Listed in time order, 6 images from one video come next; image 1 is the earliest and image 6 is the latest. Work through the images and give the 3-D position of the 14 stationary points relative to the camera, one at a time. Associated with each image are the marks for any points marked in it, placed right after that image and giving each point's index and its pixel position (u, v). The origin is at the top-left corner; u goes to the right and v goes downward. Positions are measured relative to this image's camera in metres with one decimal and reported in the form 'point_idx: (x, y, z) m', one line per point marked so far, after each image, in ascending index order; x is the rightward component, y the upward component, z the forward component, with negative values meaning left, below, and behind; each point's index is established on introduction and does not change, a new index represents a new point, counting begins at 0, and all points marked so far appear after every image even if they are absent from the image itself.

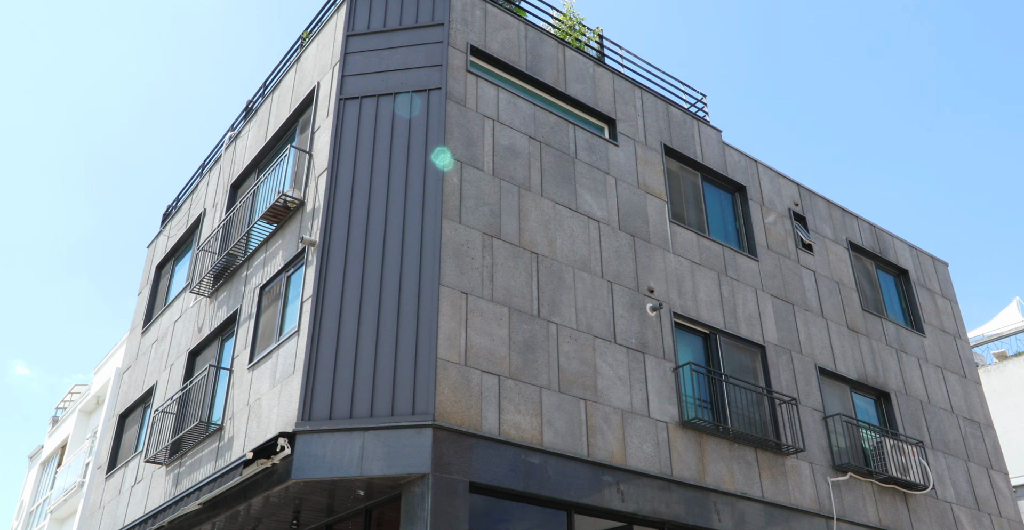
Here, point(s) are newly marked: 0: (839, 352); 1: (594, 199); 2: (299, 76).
0: (+6.9, -1.8, +17.1) m
1: (+1.4, +1.1, +13.9) m
2: (-3.9, +3.5, +14.8) m
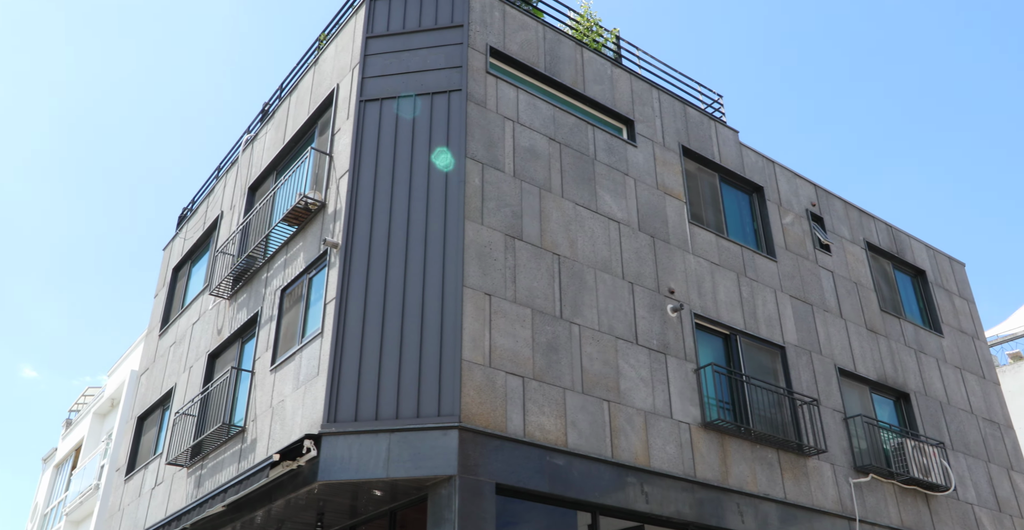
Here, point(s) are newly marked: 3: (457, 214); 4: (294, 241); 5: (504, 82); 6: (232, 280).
0: (+7.3, -1.8, +17.0) m
1: (+1.7, +1.1, +13.8) m
2: (-3.5, +3.4, +14.8) m
3: (-0.8, +0.7, +11.5) m
4: (-3.6, +0.4, +13.3) m
5: (-0.1, +3.0, +13.2) m
6: (-5.1, -0.3, +14.9) m
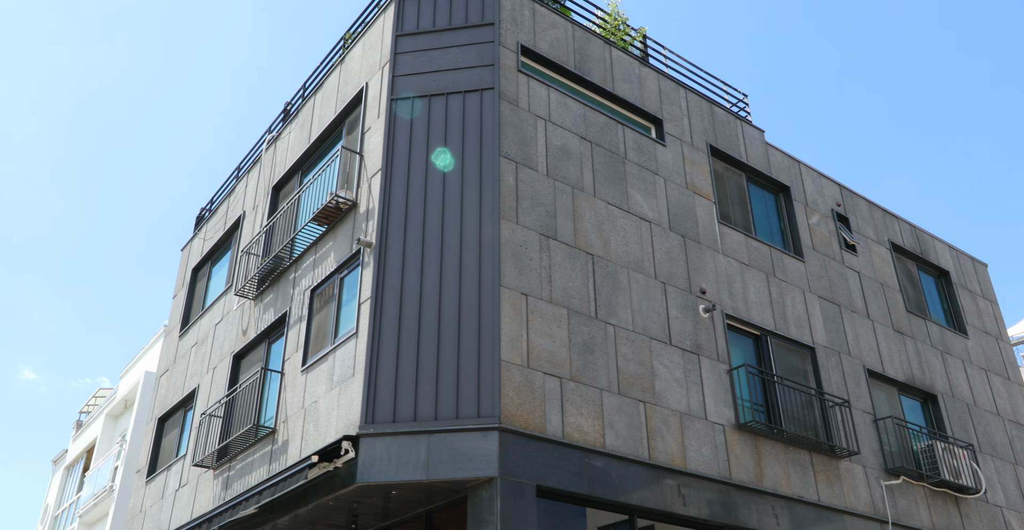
0: (+7.8, -1.8, +16.8) m
1: (+2.3, +1.1, +13.7) m
2: (-3.0, +3.4, +14.7) m
3: (-0.3, +0.7, +11.4) m
4: (-3.1, +0.4, +13.2) m
5: (+0.4, +3.0, +13.1) m
6: (-4.6, -0.3, +14.8) m
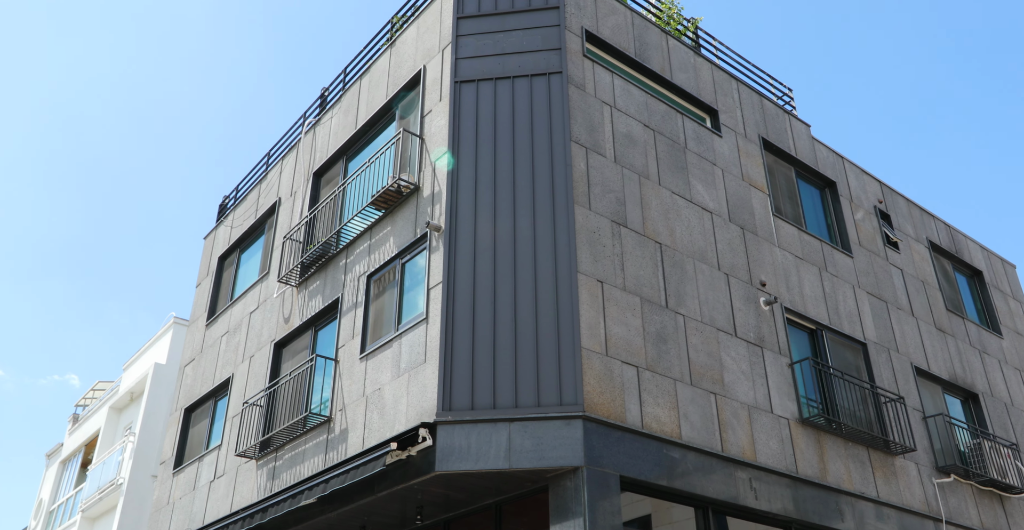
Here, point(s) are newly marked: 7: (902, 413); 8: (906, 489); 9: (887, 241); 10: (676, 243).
0: (+8.6, -1.8, +16.7) m
1: (+3.2, +1.3, +13.5) m
2: (-2.0, +3.6, +14.4) m
3: (+0.7, +0.9, +11.1) m
4: (-2.1, +0.6, +12.9) m
5: (+1.4, +3.2, +12.9) m
6: (-3.7, 0.0, +14.4) m
7: (+7.0, -2.7, +14.5) m
8: (+6.7, -3.8, +13.8) m
9: (+8.1, +0.5, +17.5) m
10: (+2.5, +0.3, +12.3) m
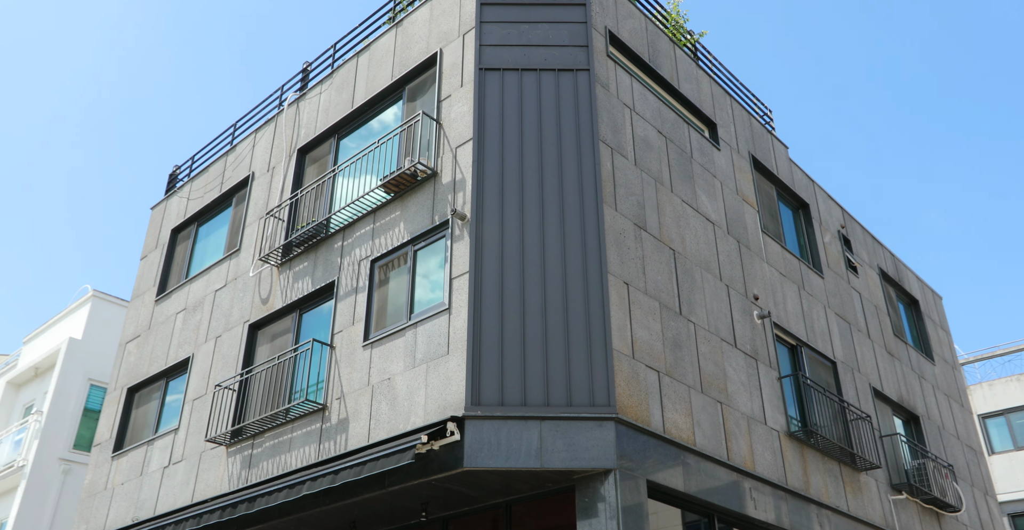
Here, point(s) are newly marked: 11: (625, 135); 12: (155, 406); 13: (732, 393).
0: (+8.0, -2.3, +17.5) m
1: (+3.3, +1.1, +13.7) m
2: (-1.8, +3.8, +13.9) m
3: (+1.1, +0.9, +11.0) m
4: (-1.9, +0.9, +12.4) m
5: (+1.7, +3.1, +12.8) m
6: (-3.8, +0.3, +13.7) m
7: (+6.6, -3.1, +15.1) m
8: (+6.3, -4.2, +14.4) m
9: (+7.6, 0.0, +18.3) m
10: (+2.7, +0.2, +12.4) m
11: (+1.7, +2.0, +12.2) m
12: (-7.0, -2.8, +15.9) m
13: (+3.2, -1.9, +11.9) m
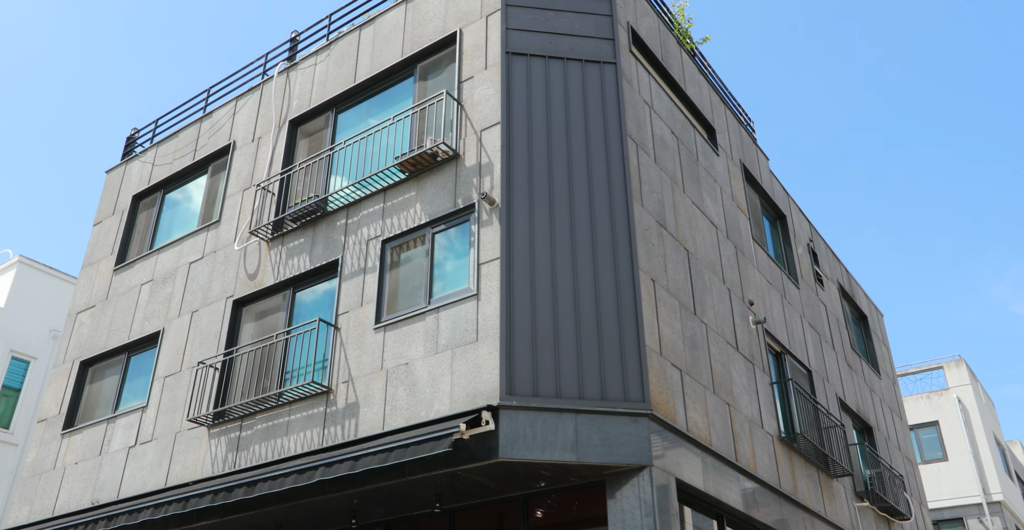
0: (+7.4, -2.7, +18.1) m
1: (+3.4, +1.0, +13.8) m
2: (-1.5, +4.1, +13.5) m
3: (+1.5, +1.0, +10.9) m
4: (-1.7, +1.1, +12.0) m
5: (+2.1, +3.1, +12.8) m
6: (-3.7, +0.7, +13.1) m
7: (+6.3, -3.3, +15.6) m
8: (+6.0, -4.5, +14.9) m
9: (+7.1, -0.3, +18.8) m
10: (+2.8, +0.2, +12.5) m
11: (+2.0, +2.0, +12.1) m
12: (-7.3, -2.2, +14.9) m
13: (+3.3, -1.9, +12.1) m
